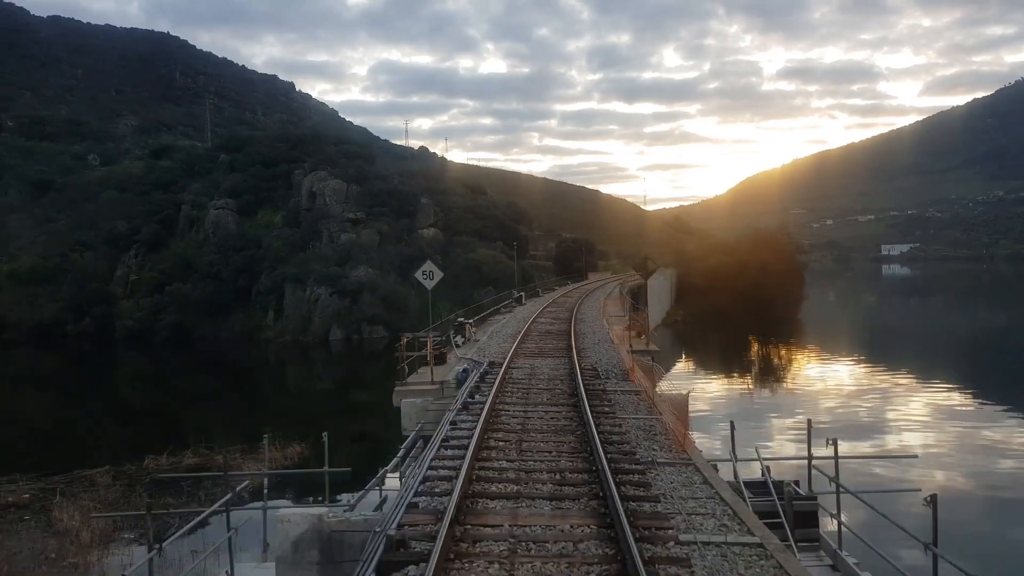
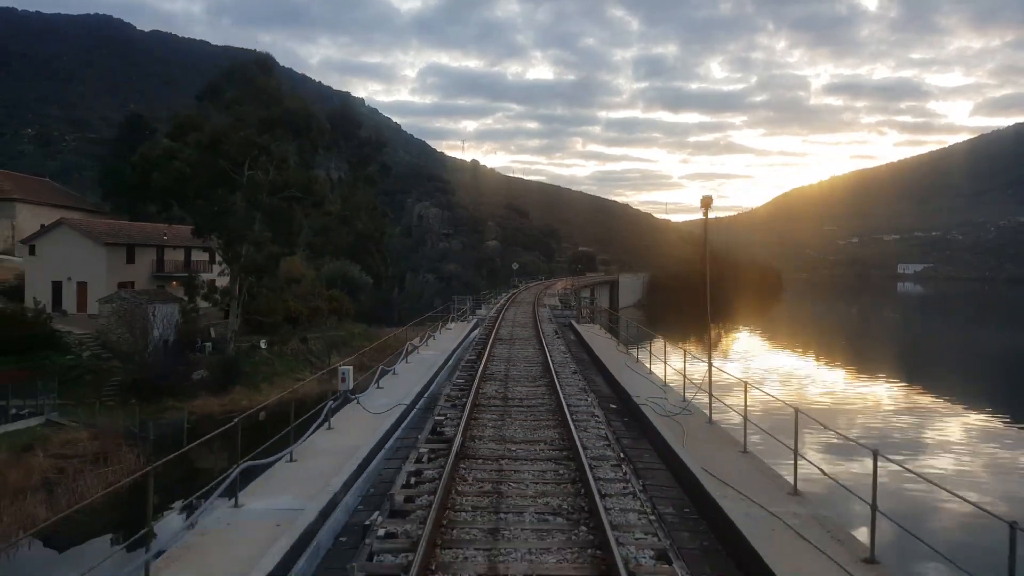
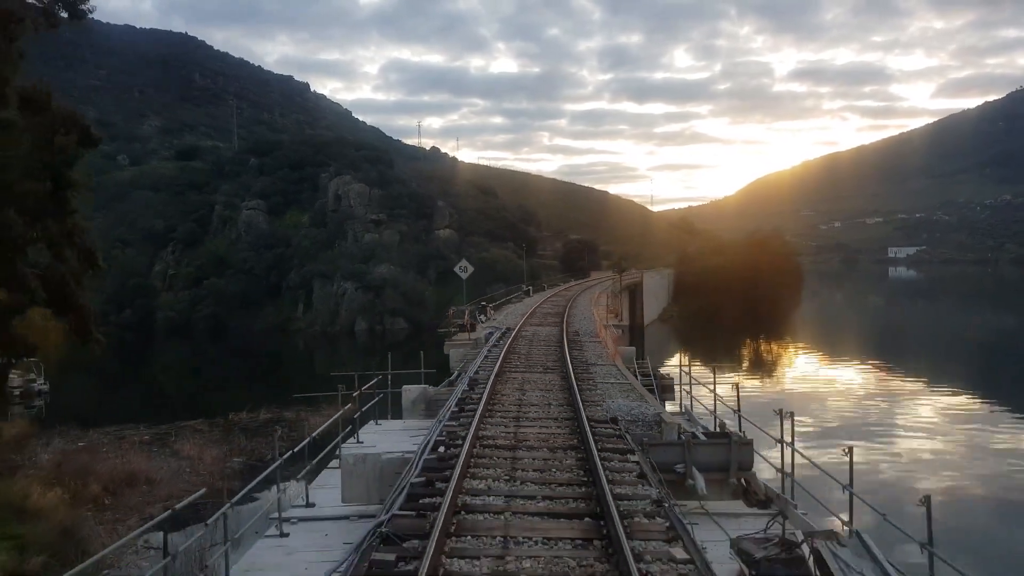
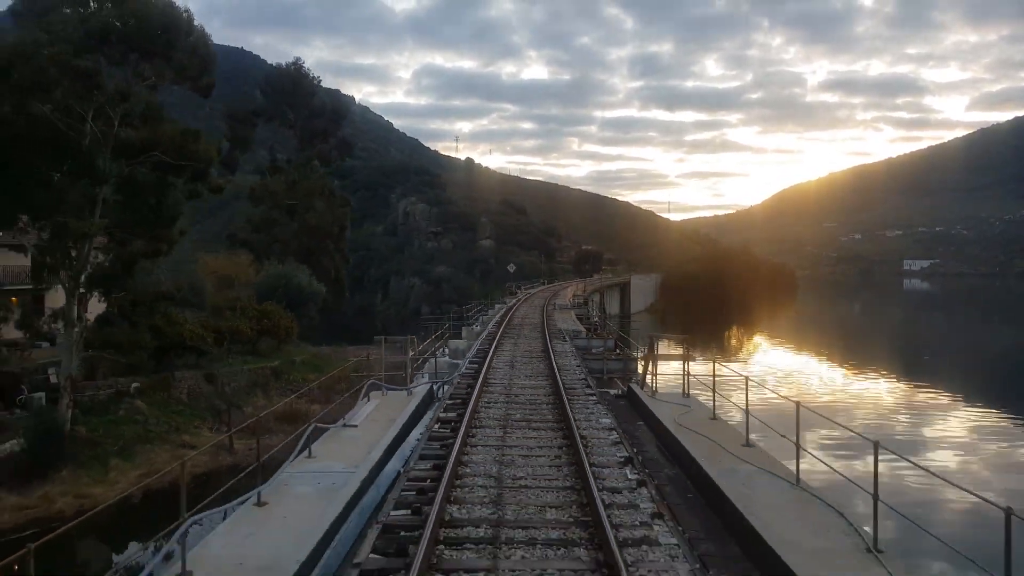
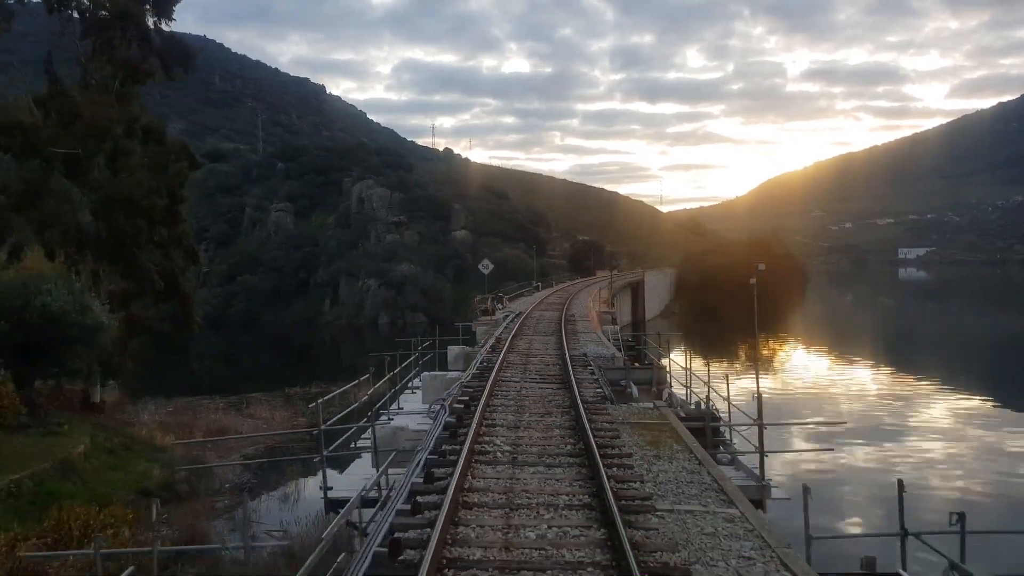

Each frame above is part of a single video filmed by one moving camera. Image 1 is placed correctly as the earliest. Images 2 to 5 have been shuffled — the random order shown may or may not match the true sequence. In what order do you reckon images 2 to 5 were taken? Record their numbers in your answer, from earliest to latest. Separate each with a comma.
3, 5, 4, 2
